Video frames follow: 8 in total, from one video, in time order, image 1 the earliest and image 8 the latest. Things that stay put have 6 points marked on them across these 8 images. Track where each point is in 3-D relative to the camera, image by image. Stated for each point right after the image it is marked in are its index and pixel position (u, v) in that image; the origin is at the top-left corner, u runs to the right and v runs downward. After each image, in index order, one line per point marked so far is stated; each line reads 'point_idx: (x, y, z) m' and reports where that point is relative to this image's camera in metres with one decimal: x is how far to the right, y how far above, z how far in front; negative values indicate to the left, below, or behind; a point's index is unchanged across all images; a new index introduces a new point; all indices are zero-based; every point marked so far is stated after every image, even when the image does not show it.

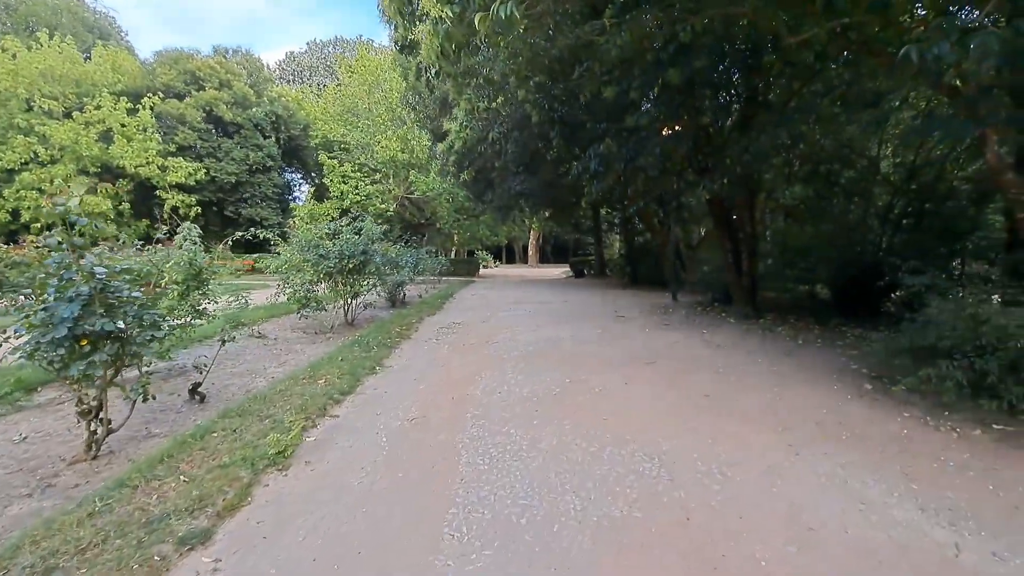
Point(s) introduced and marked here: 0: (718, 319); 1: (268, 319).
0: (+3.9, -0.6, +9.7) m
1: (-4.3, -0.6, +8.9) m
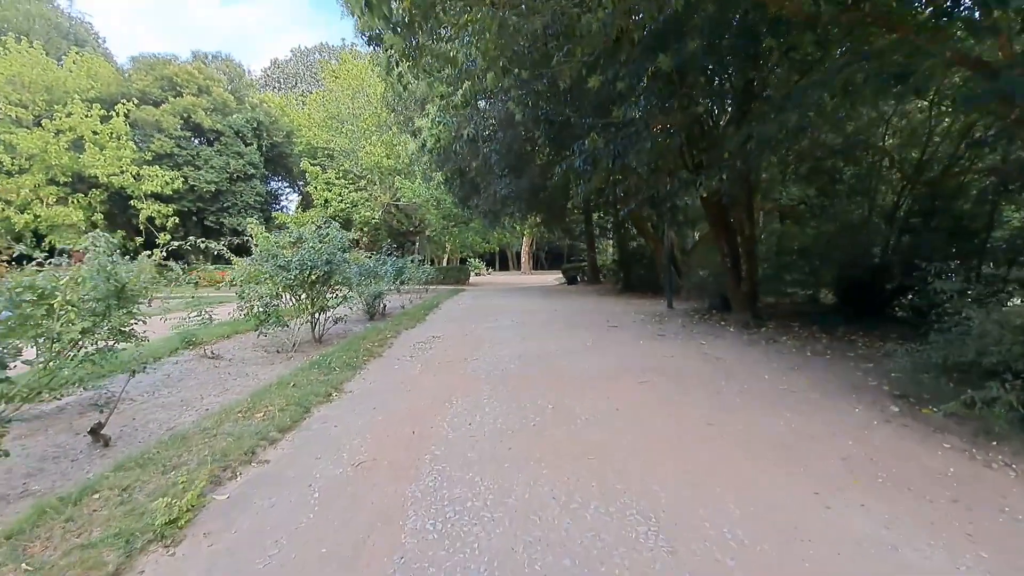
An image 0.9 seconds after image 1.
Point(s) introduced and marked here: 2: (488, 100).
0: (+3.6, -0.7, +9.0) m
1: (-4.6, -0.8, +8.2) m
2: (-0.5, +3.6, +9.6) m
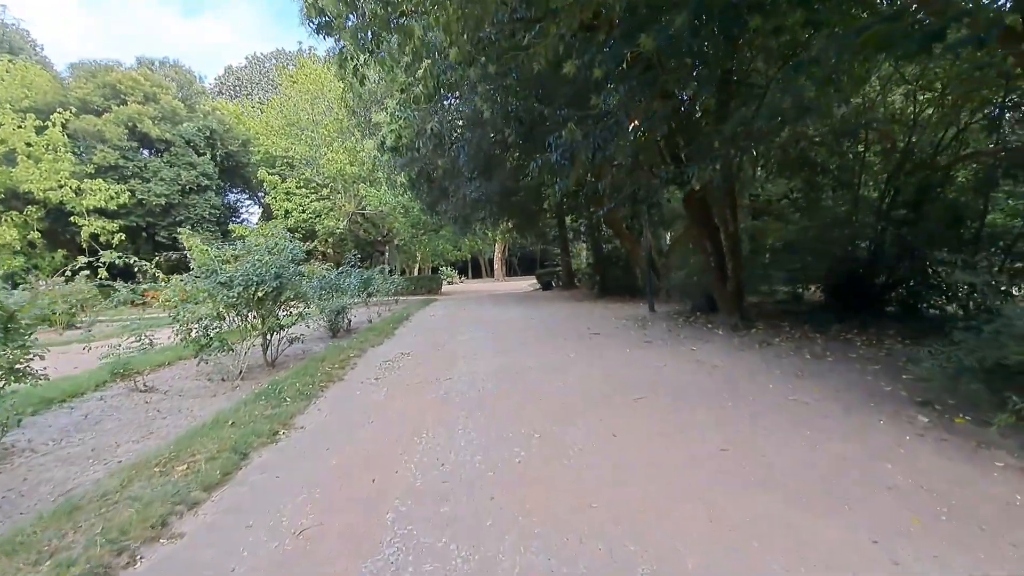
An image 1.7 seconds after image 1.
0: (+3.2, -0.7, +8.6) m
1: (-4.9, -1.1, +7.3) m
2: (-1.1, +3.4, +9.0) m
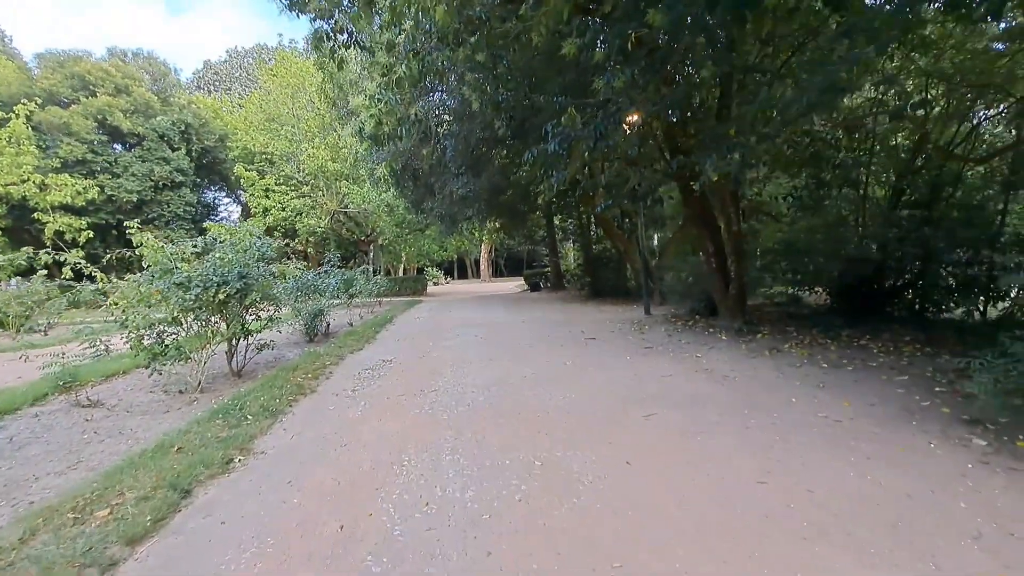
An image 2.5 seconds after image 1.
0: (+3.1, -0.8, +8.1) m
1: (-5.1, -1.1, +6.6) m
2: (-1.2, +3.4, +8.4) m
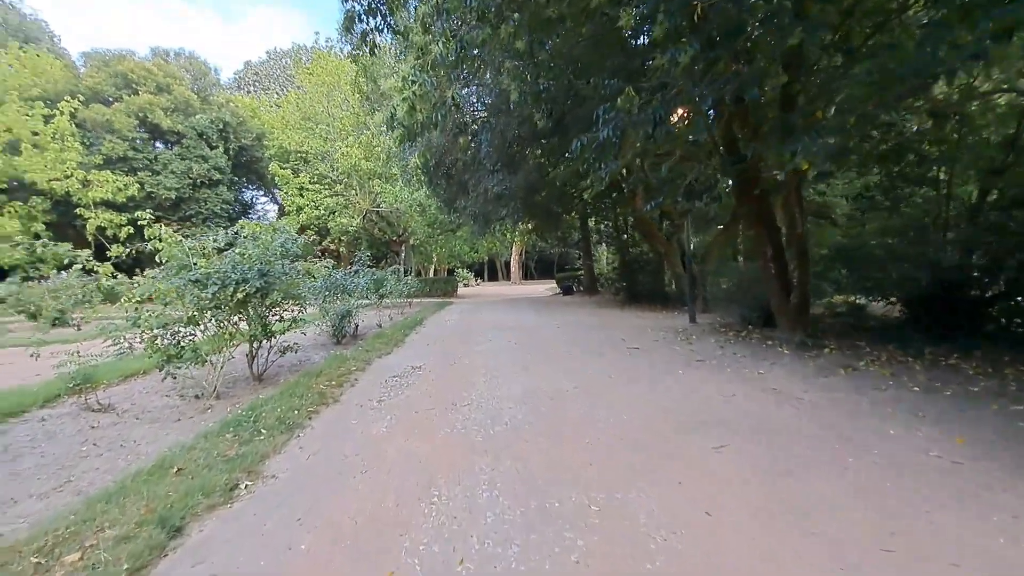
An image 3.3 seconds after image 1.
0: (+3.6, -0.9, +7.3) m
1: (-4.6, -1.1, +6.3) m
2: (-0.6, +3.3, +7.9) m
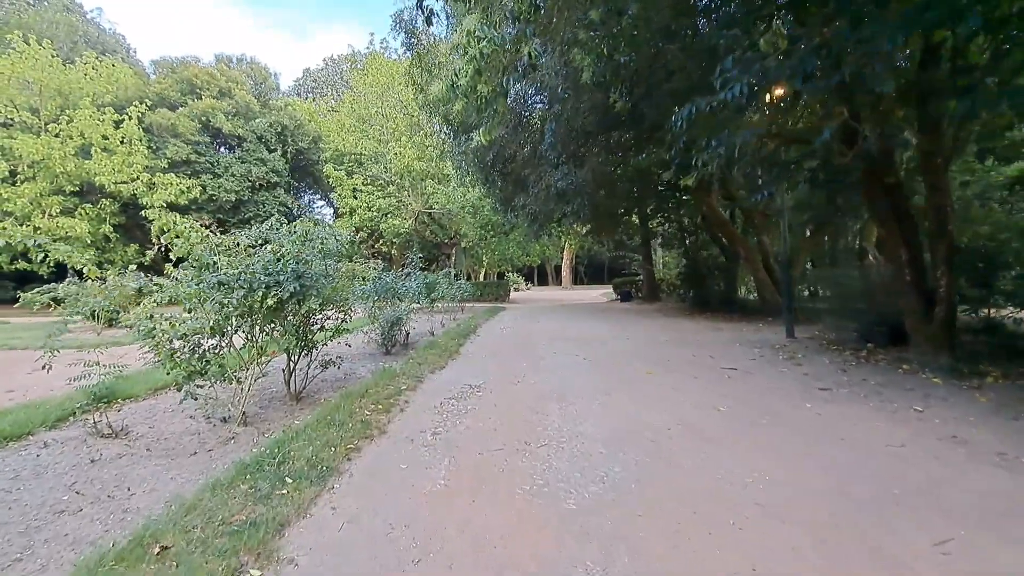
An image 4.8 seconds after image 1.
0: (+4.5, -1.0, +5.8) m
1: (-3.8, -1.1, +5.6) m
2: (+0.4, +3.2, +6.8) m
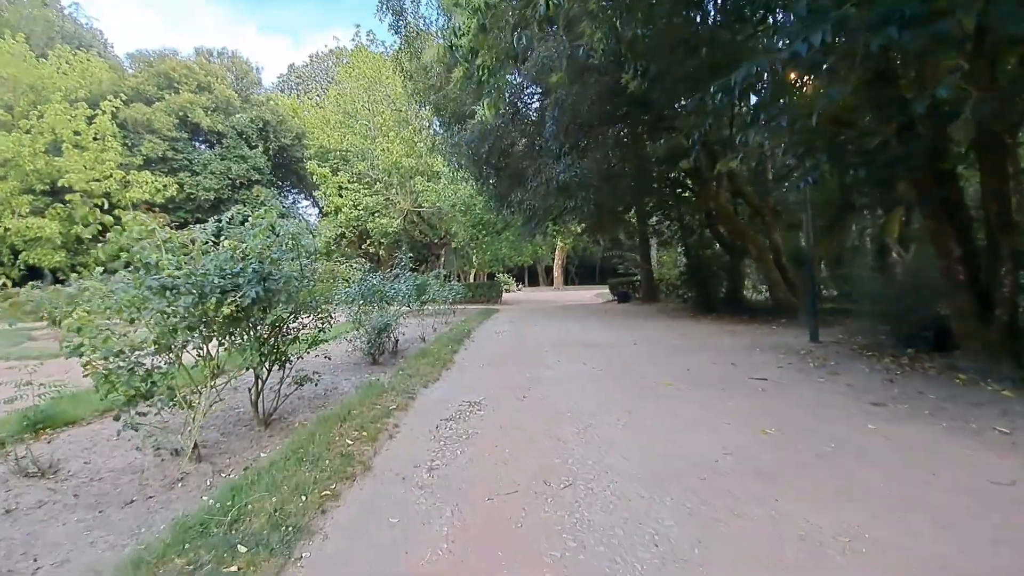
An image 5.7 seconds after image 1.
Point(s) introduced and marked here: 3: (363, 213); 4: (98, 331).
0: (+4.6, -1.0, +5.2) m
1: (-3.7, -1.2, +4.8) m
2: (+0.5, +3.2, +6.1) m
3: (-5.6, +2.9, +19.2) m
4: (-2.8, -0.3, +3.6) m
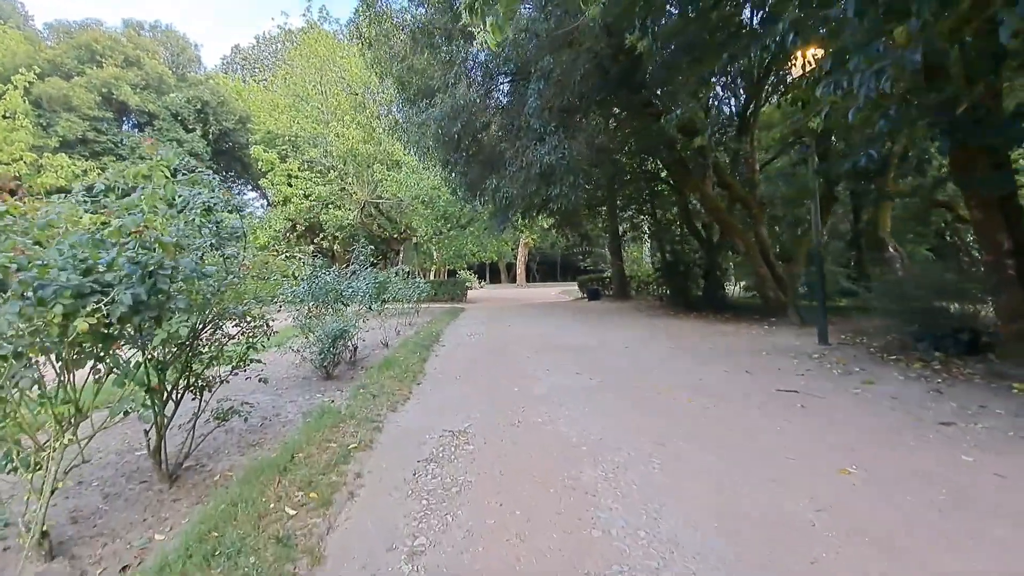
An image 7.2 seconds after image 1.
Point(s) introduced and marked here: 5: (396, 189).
0: (+4.5, -1.0, +4.5) m
1: (-3.7, -1.2, +3.4) m
2: (+0.3, +3.2, +5.0) m
3: (-6.8, +2.9, +17.6) m
4: (-2.7, -0.3, +2.3) m
5: (-4.0, +3.4, +17.4) m
